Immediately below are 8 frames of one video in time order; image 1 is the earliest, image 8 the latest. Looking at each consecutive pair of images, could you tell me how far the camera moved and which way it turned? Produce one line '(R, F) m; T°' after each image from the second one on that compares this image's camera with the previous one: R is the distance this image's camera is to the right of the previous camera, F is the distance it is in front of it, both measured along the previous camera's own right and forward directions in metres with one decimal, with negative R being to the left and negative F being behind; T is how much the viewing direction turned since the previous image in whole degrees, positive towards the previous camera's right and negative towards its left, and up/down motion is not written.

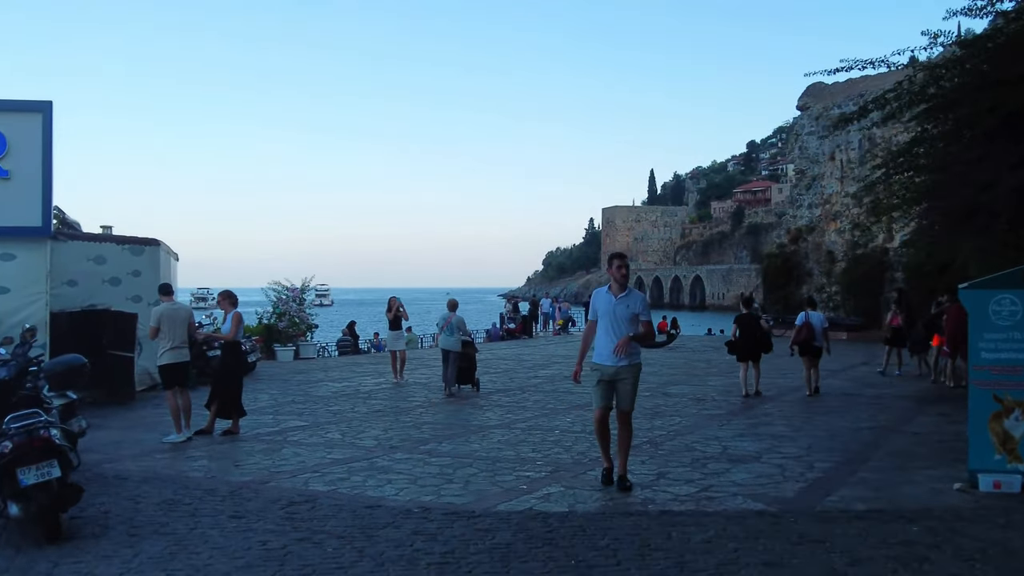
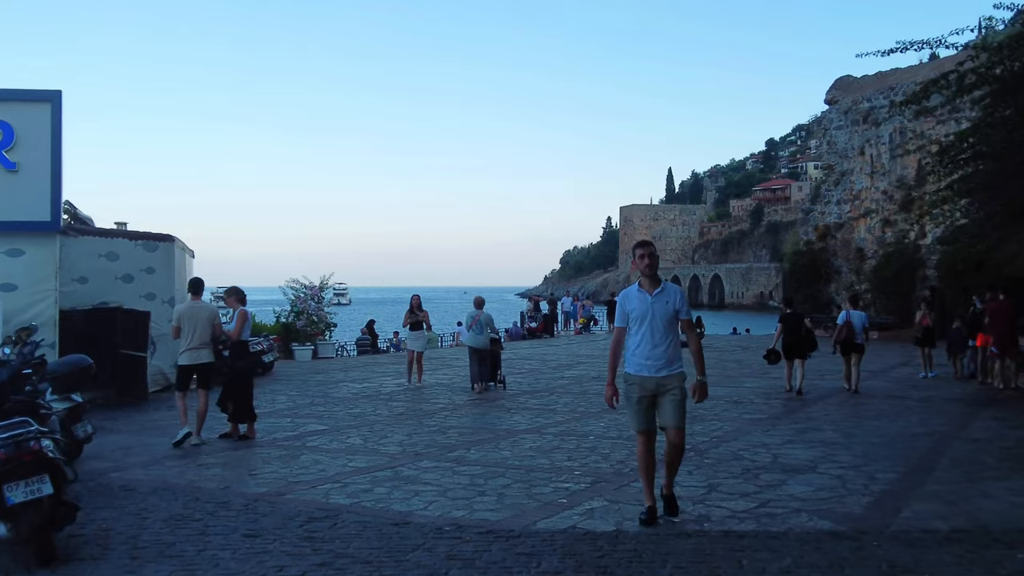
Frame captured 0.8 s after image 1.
(-0.2, +0.6) m; -1°
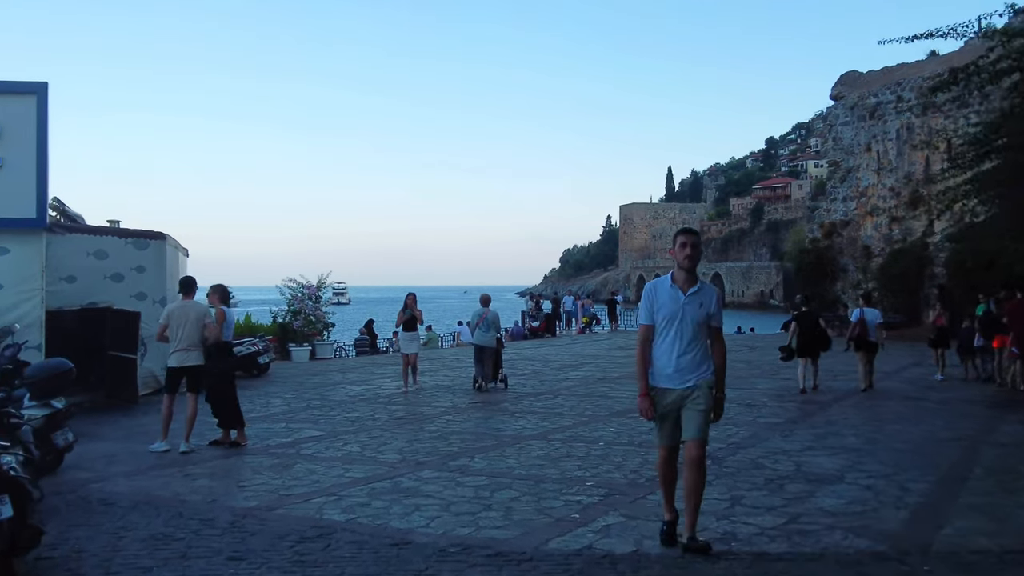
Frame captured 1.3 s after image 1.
(-0.1, +0.5) m; 0°
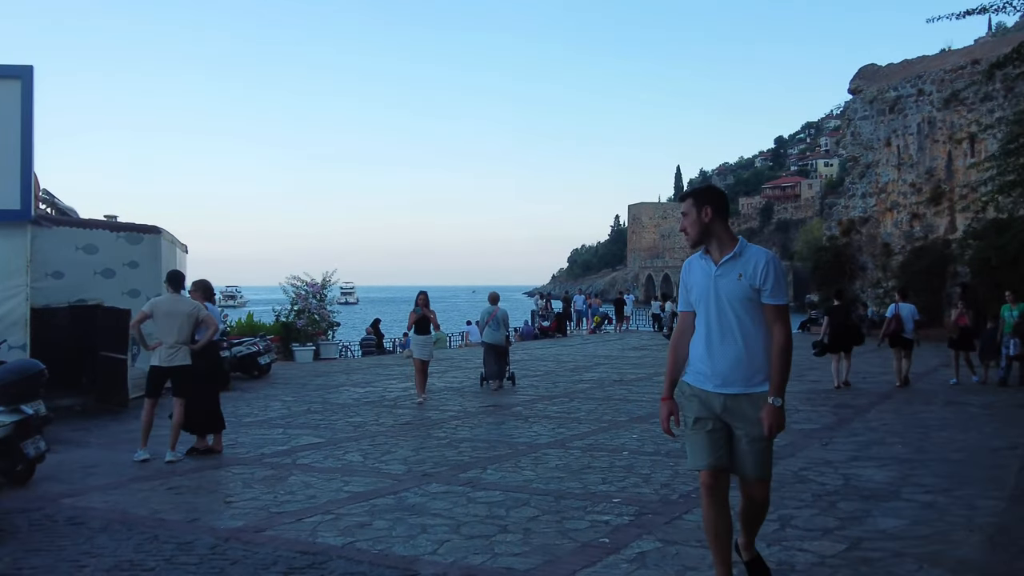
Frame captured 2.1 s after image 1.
(-0.1, +0.8) m; 0°
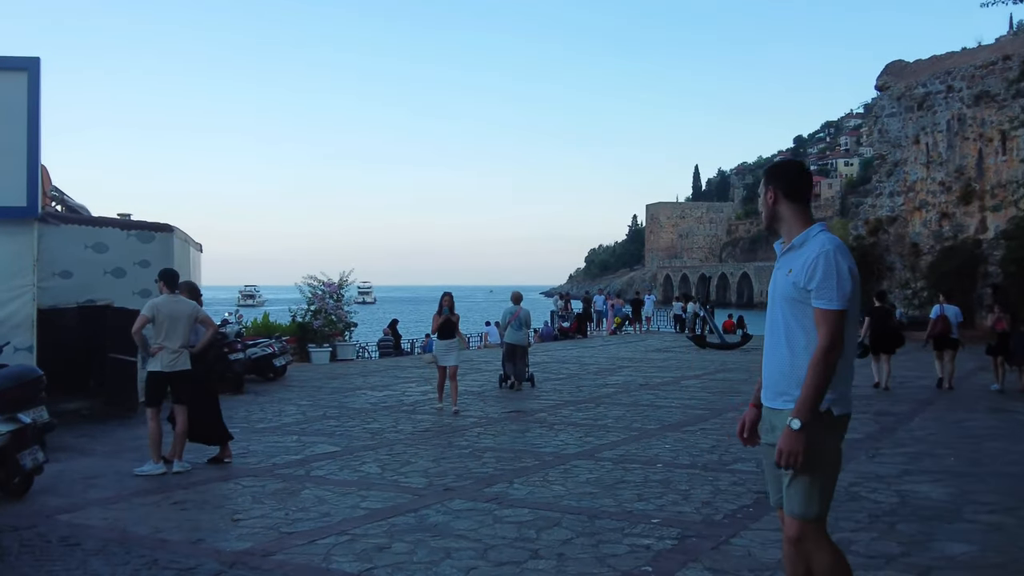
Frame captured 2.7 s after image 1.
(-0.1, +0.5) m; -1°
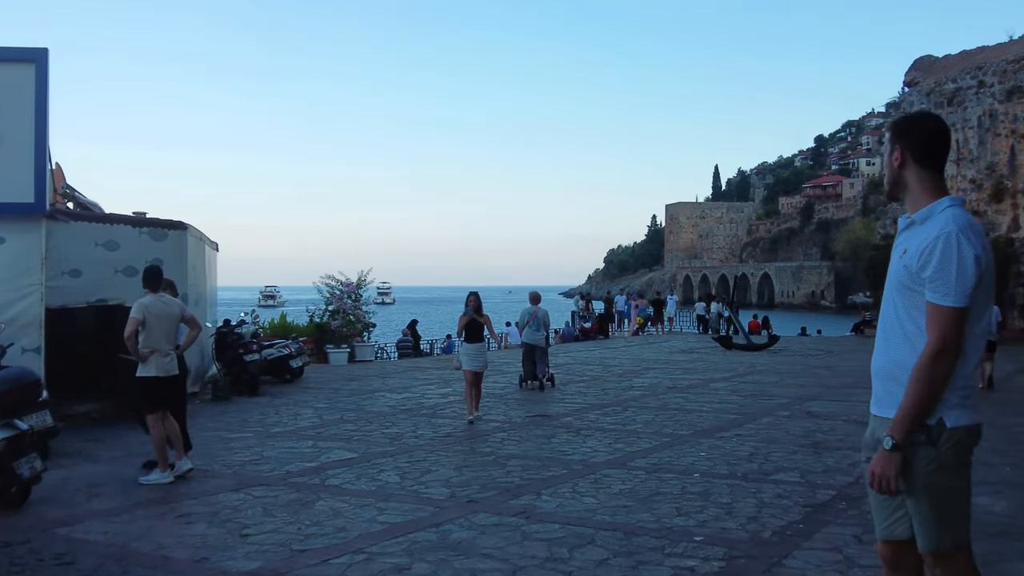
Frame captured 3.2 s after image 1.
(-0.1, +0.5) m; -1°
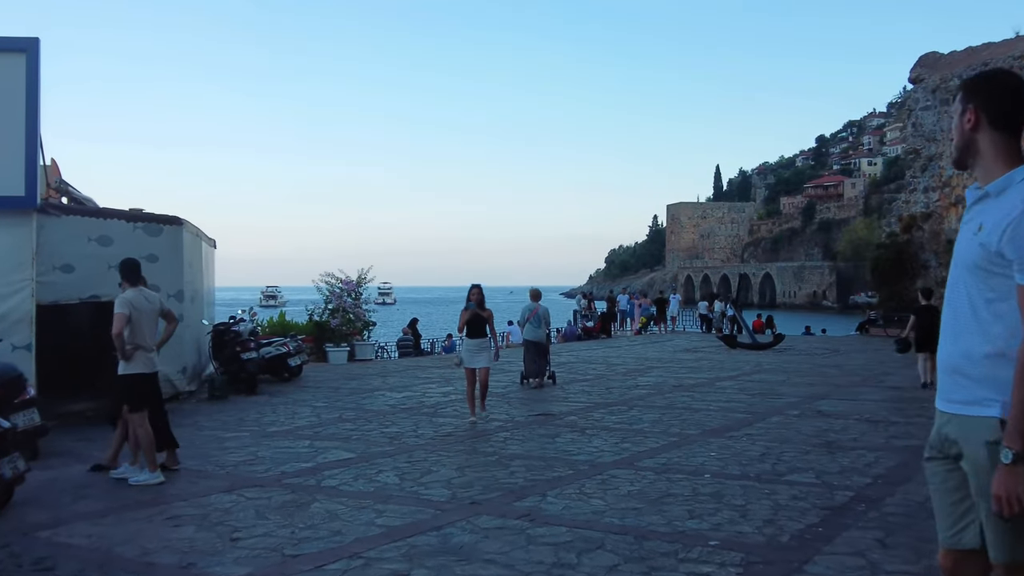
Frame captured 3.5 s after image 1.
(0.0, +0.3) m; 0°
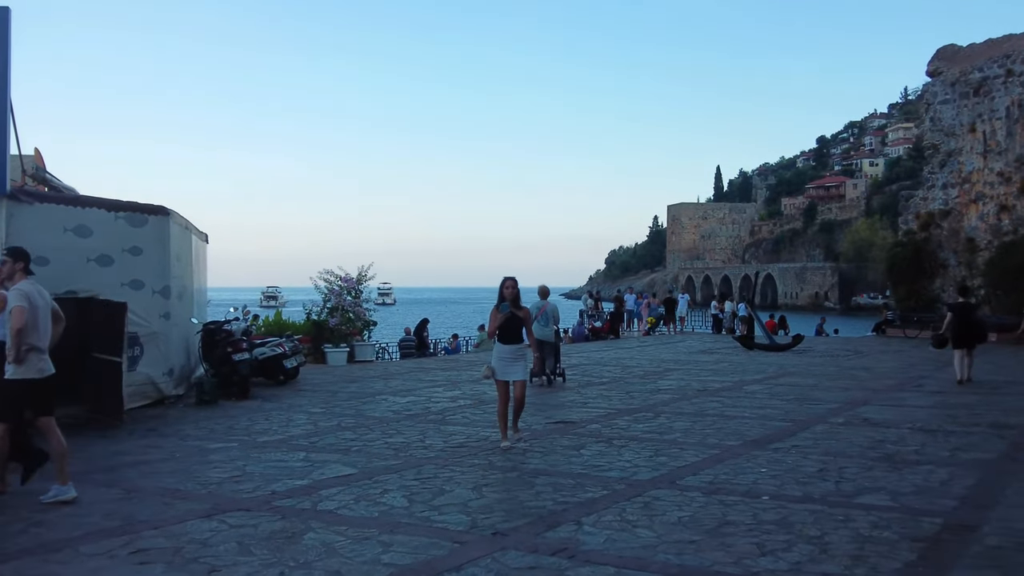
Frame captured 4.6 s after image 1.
(-0.2, +1.0) m; 0°
